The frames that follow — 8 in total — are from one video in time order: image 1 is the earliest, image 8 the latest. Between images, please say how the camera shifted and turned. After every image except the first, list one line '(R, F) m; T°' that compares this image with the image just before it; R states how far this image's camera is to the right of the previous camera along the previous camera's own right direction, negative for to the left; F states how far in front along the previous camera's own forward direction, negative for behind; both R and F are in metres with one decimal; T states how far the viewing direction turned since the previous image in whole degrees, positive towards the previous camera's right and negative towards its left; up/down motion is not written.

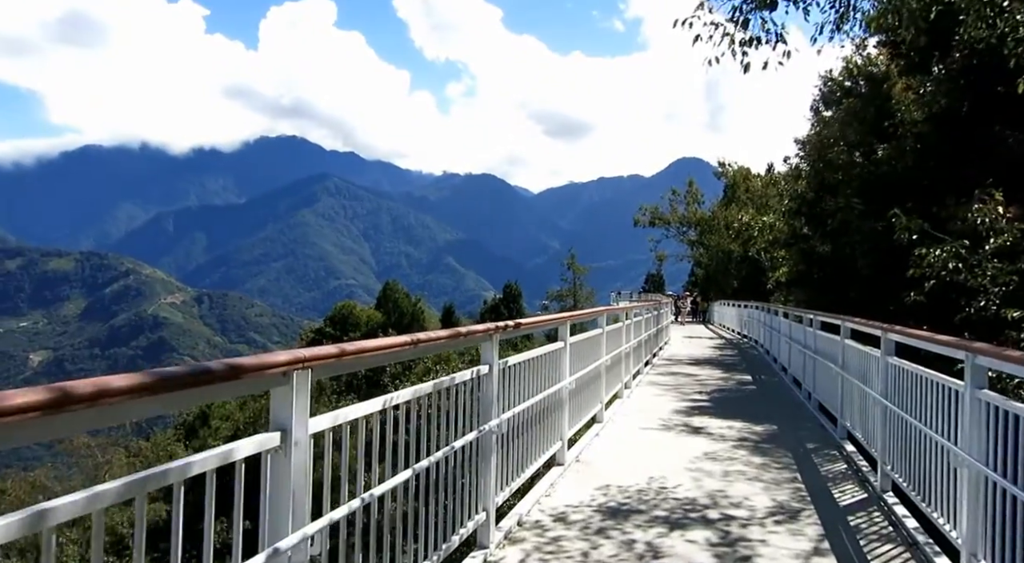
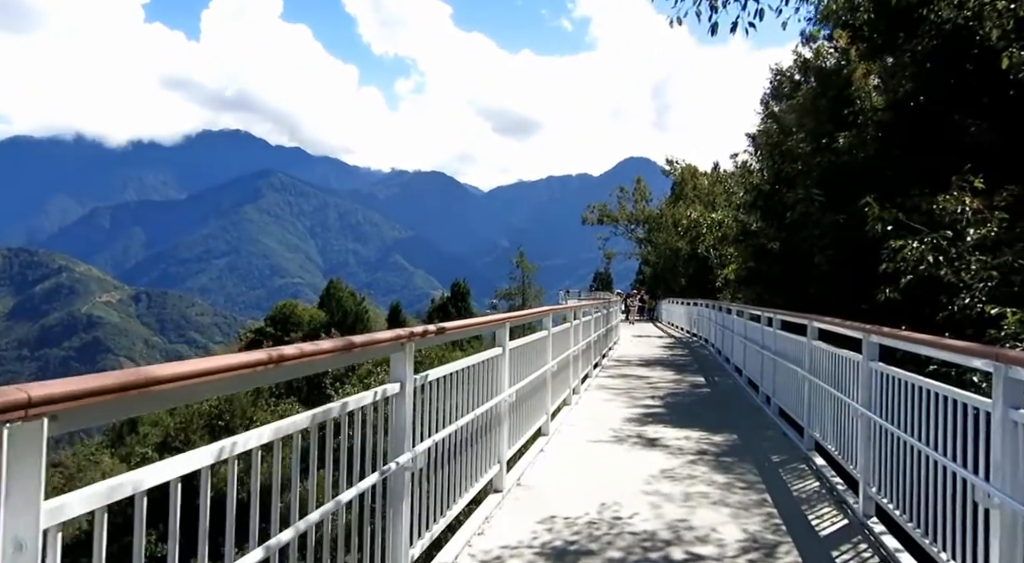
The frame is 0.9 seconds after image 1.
(+0.1, +0.9) m; +3°
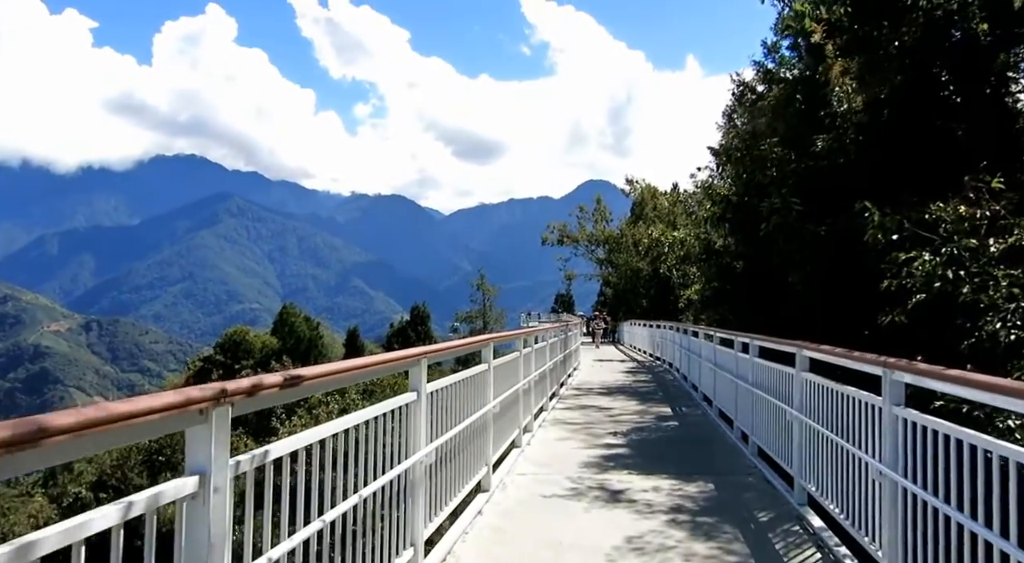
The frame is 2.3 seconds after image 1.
(+0.2, +1.4) m; +3°
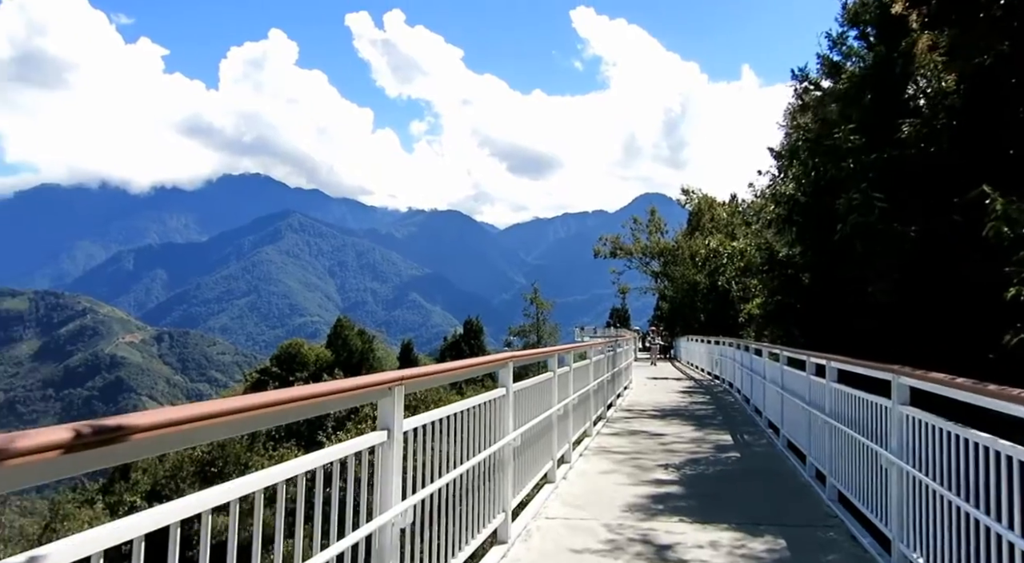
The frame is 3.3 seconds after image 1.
(+0.2, +1.2) m; -4°
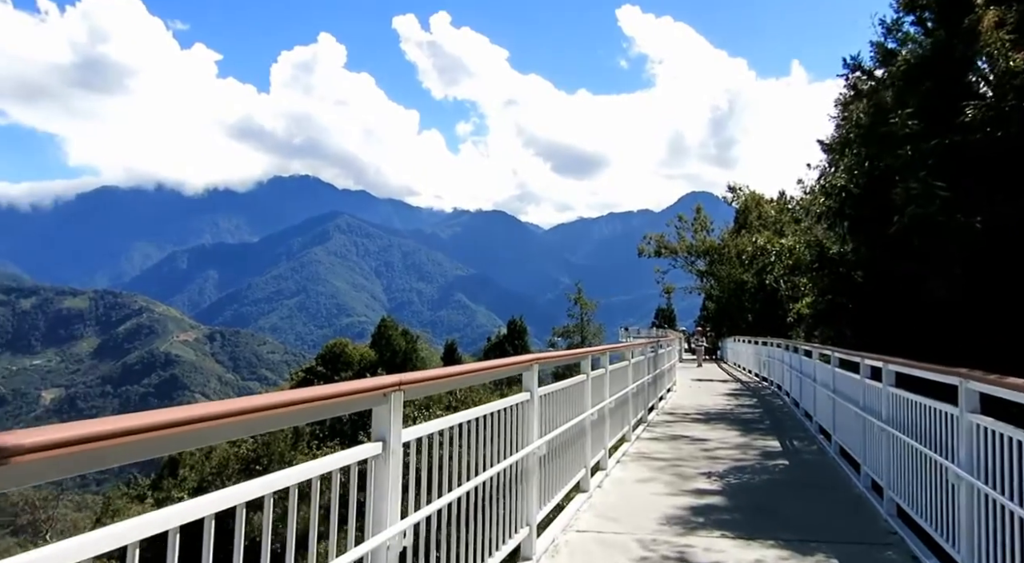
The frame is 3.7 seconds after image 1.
(+0.1, +0.4) m; -3°
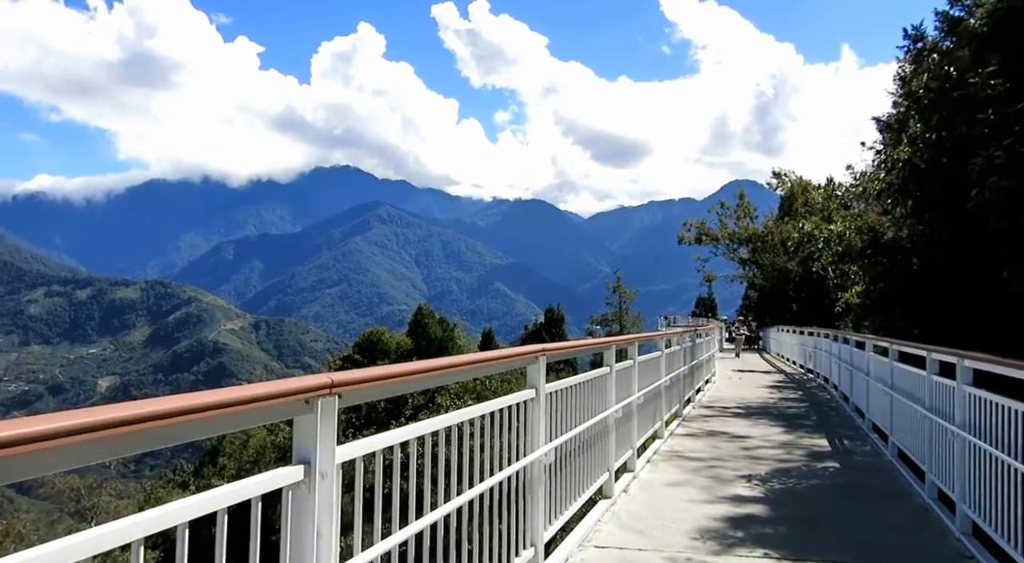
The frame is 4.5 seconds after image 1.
(+0.2, +0.8) m; -3°
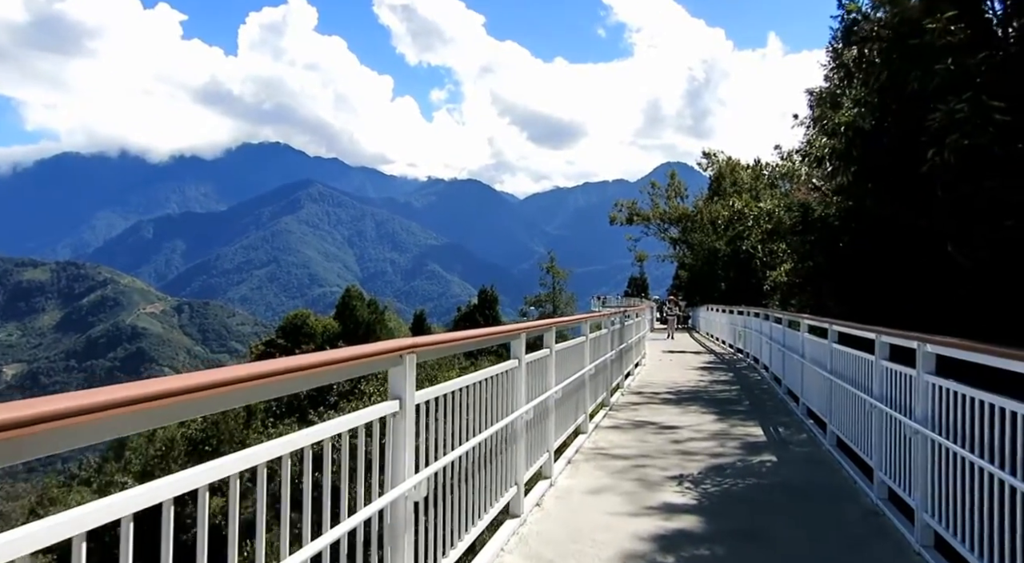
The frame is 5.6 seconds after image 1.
(+0.3, +1.1) m; +4°
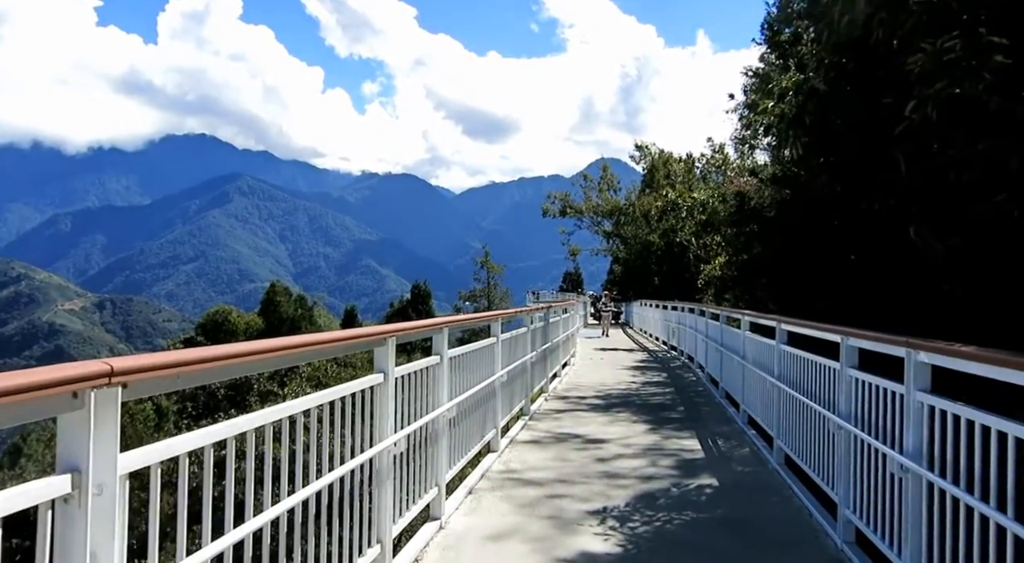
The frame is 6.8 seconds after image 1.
(+0.3, +1.4) m; +4°
